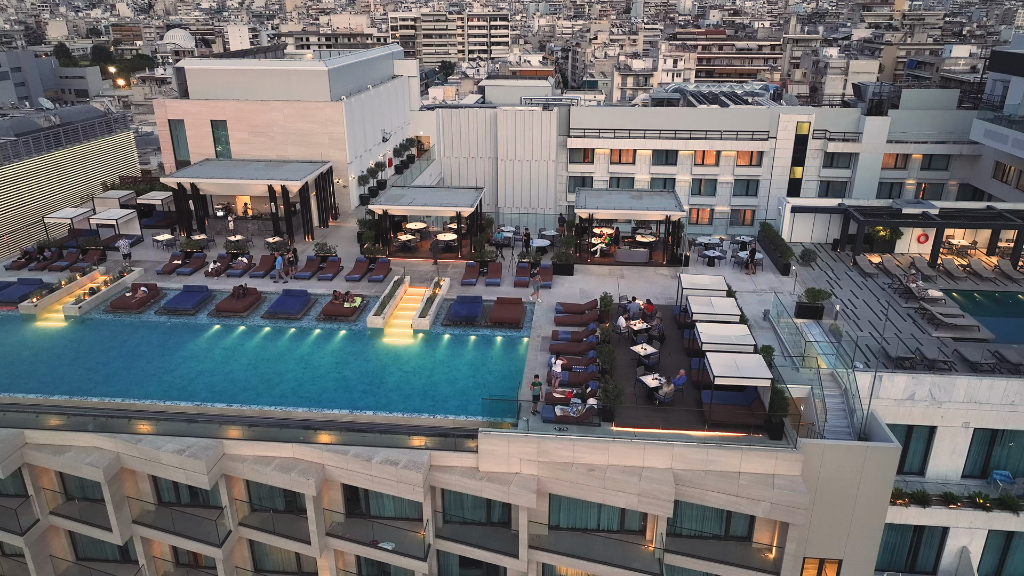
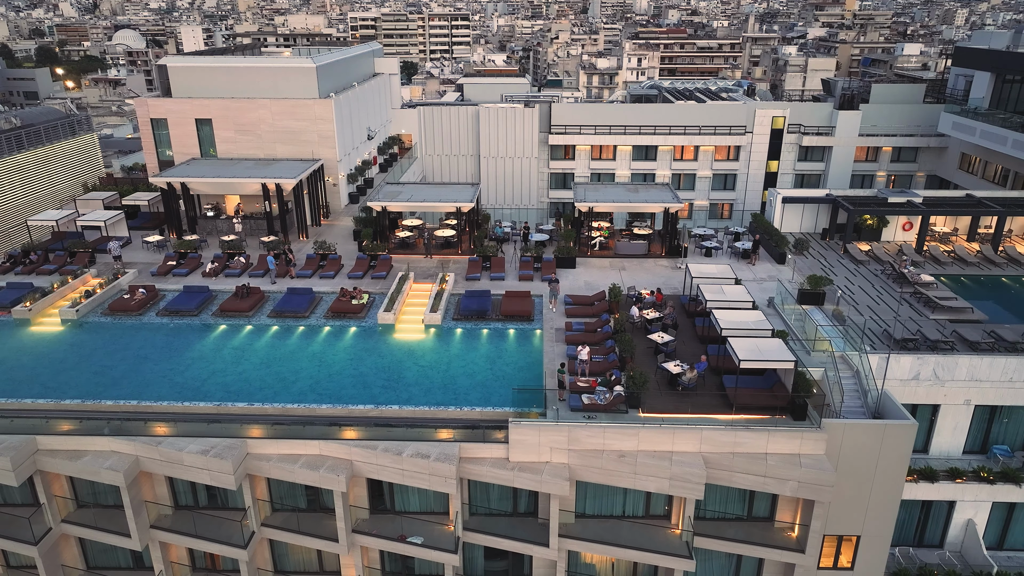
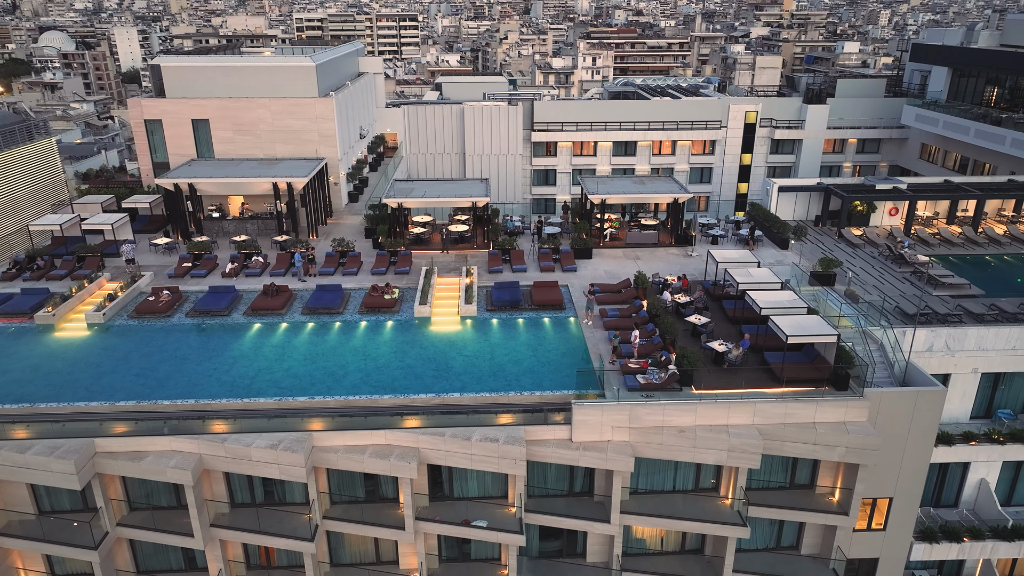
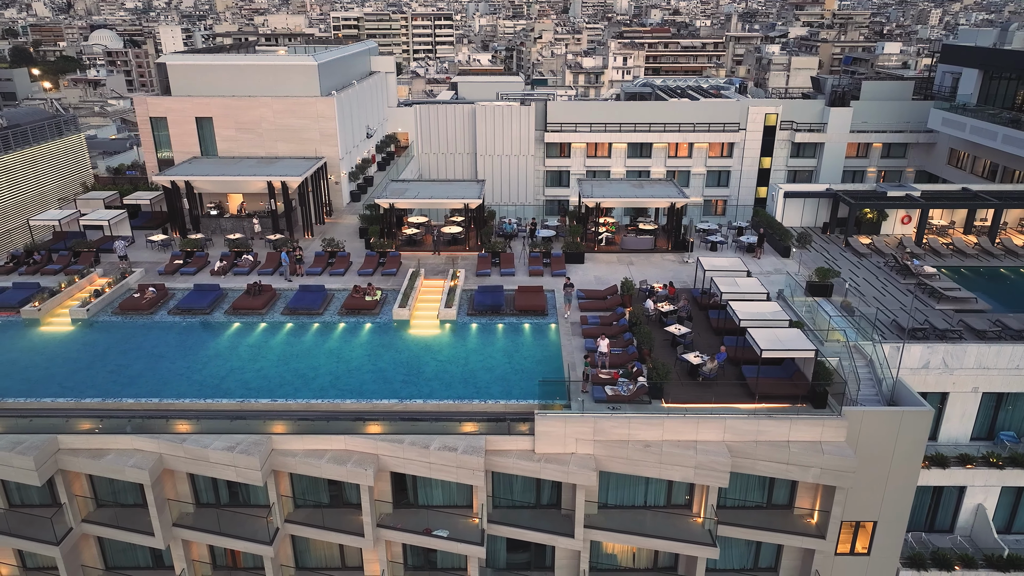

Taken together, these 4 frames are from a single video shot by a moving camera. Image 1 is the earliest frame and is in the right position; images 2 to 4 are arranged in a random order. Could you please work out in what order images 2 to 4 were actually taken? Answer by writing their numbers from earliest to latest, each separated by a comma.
2, 4, 3
